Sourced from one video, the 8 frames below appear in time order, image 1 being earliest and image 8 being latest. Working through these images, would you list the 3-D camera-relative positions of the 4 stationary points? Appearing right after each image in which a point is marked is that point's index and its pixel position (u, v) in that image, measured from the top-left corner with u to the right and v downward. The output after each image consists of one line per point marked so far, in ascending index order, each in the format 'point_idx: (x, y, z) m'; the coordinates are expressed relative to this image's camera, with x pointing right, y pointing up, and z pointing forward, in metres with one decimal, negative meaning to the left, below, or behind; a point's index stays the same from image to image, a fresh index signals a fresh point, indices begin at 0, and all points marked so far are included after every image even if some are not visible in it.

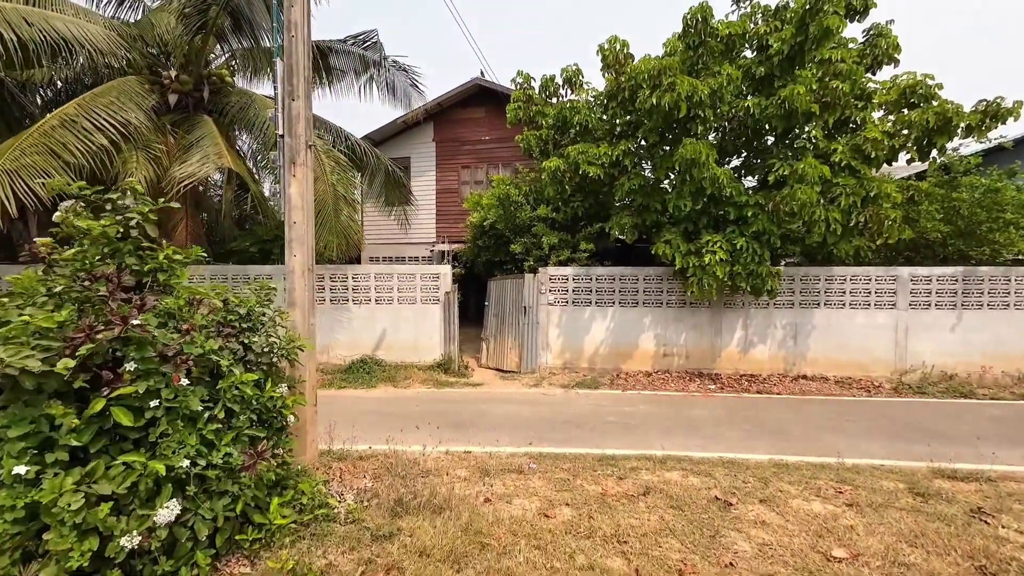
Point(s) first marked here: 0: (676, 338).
0: (+2.9, -0.9, +7.7) m
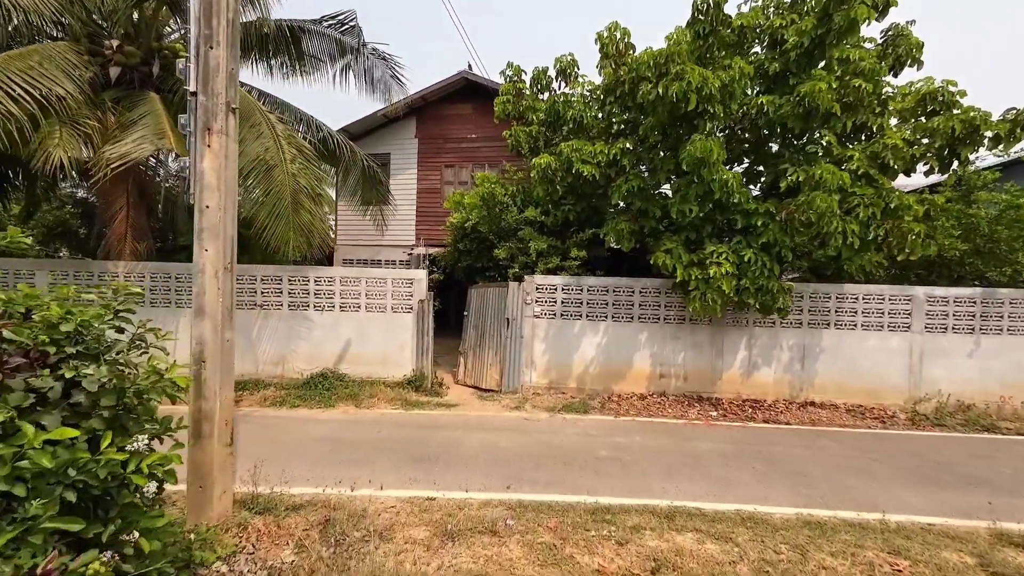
0: (+2.6, -1.1, +7.0) m
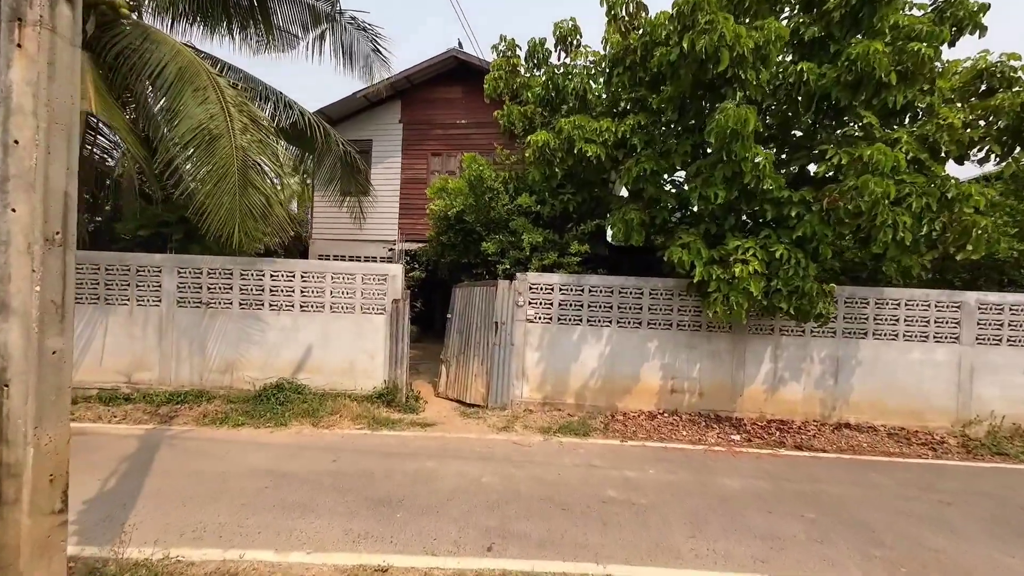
0: (+2.5, -1.2, +6.0) m
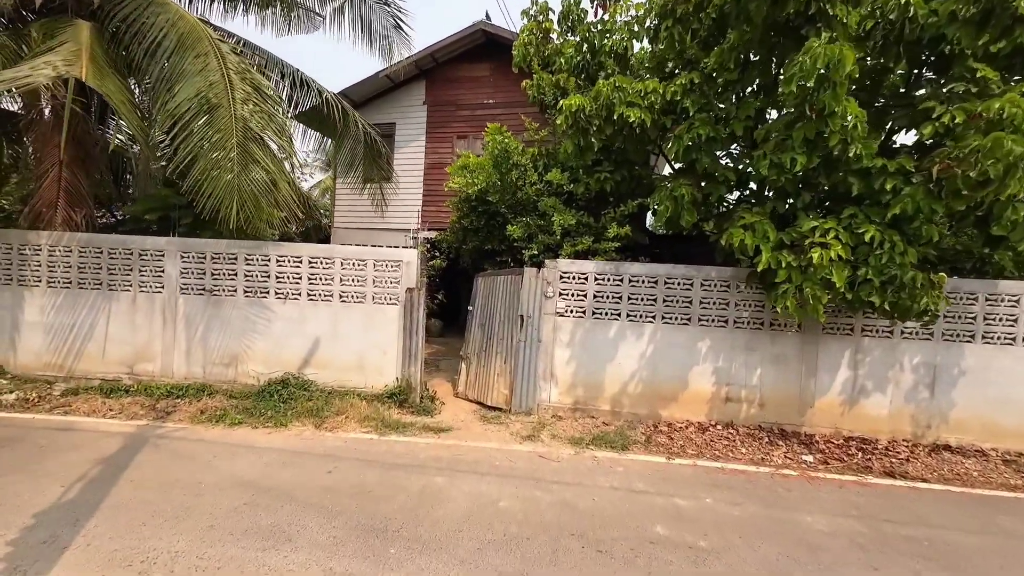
0: (+2.8, -1.0, +5.1) m
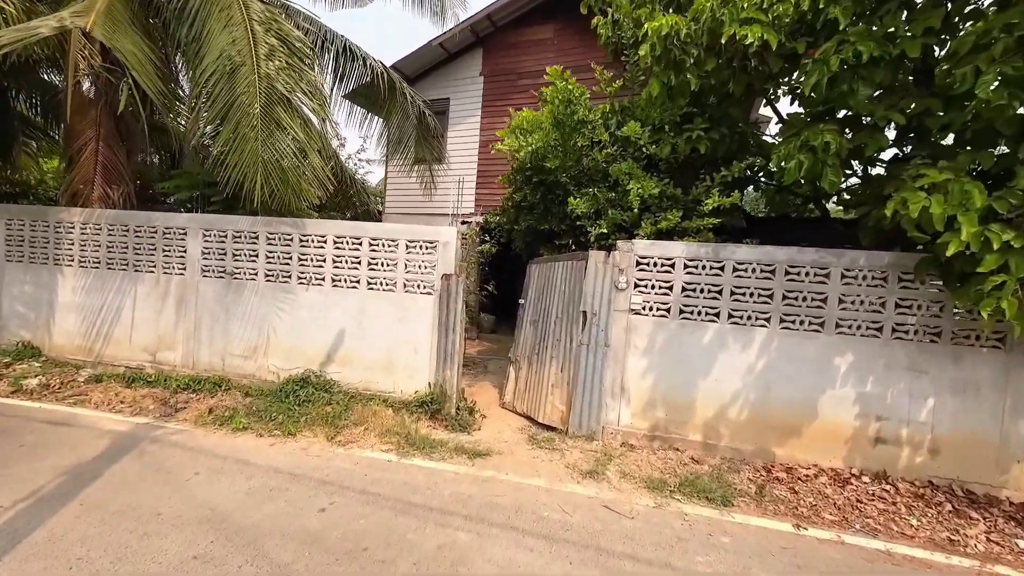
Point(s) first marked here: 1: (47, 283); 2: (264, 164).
0: (+3.3, -1.0, +3.6) m
1: (-6.0, +0.1, +5.6) m
2: (-2.6, +1.3, +4.6) m
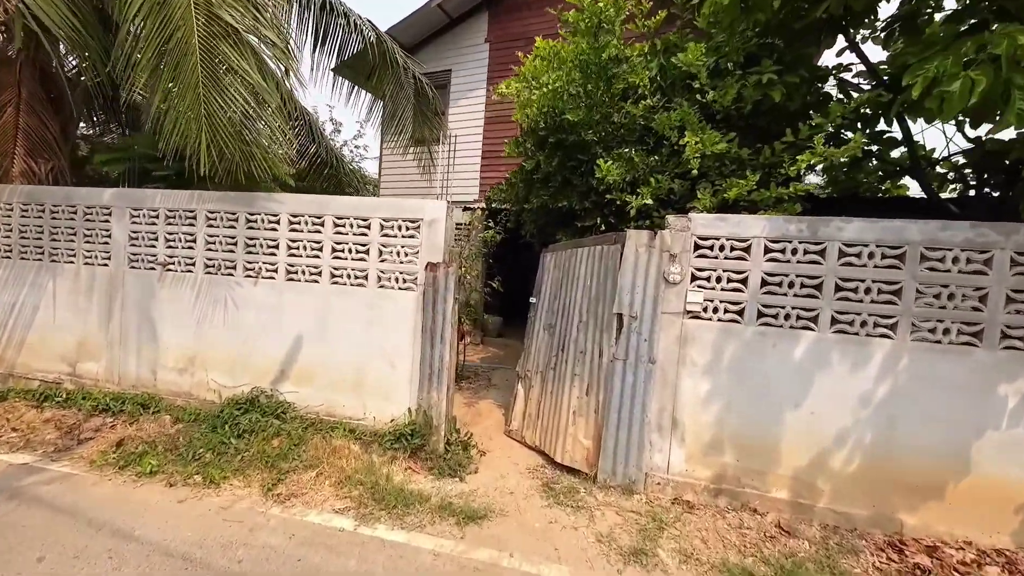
0: (+3.3, -1.0, +2.3) m
1: (-5.9, +0.1, +4.6) m
2: (-2.5, +1.4, +3.5) m
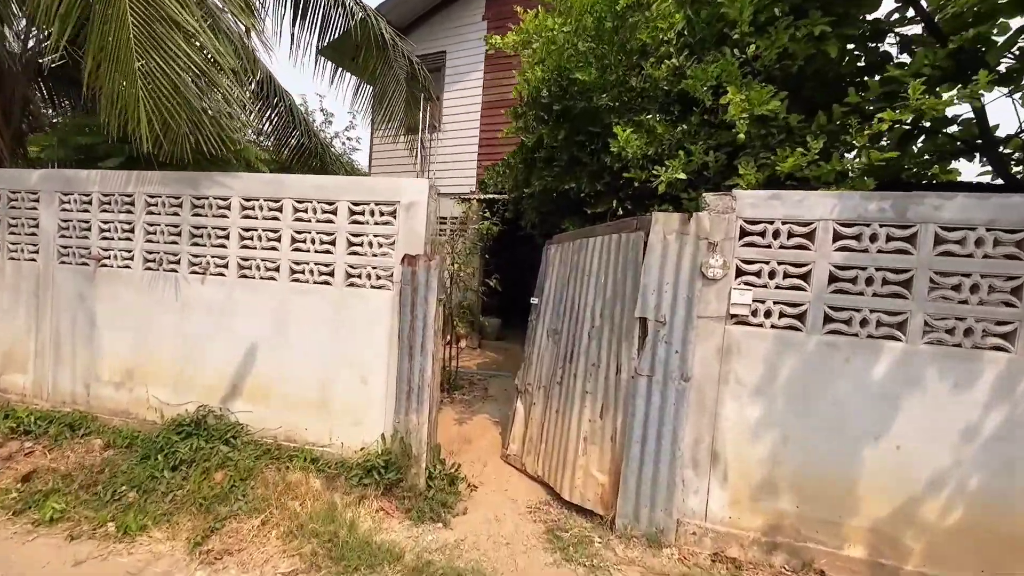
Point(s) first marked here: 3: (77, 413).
0: (+3.3, -0.9, +1.7) m
1: (-5.9, +0.1, +3.9) m
2: (-2.6, +1.4, +2.8) m
3: (-3.4, -1.0, +3.4) m
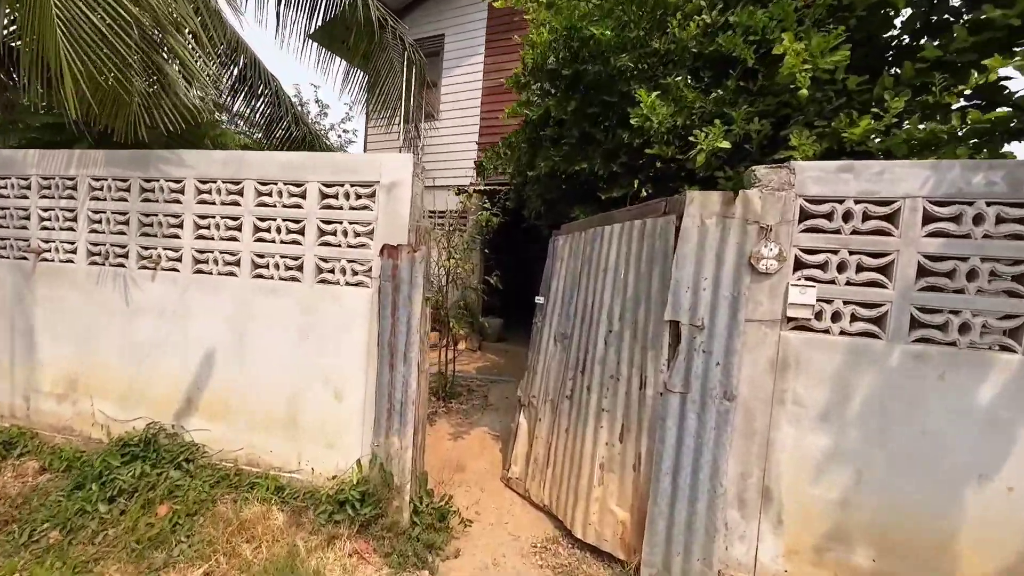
0: (+3.3, -0.9, +1.2) m
1: (-5.9, +0.1, +3.5) m
2: (-2.5, +1.4, +2.4) m
3: (-3.4, -1.0, +2.9) m
